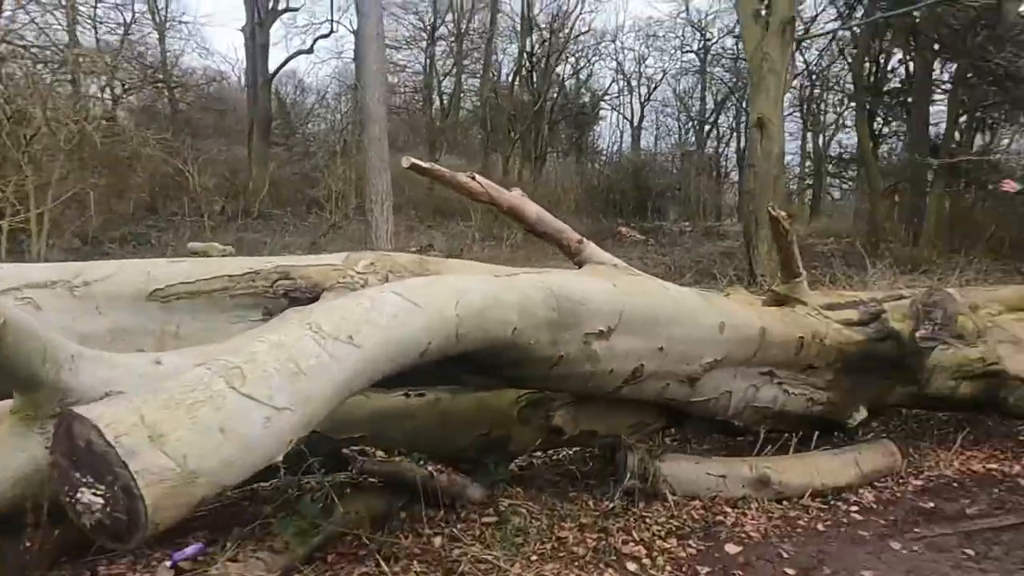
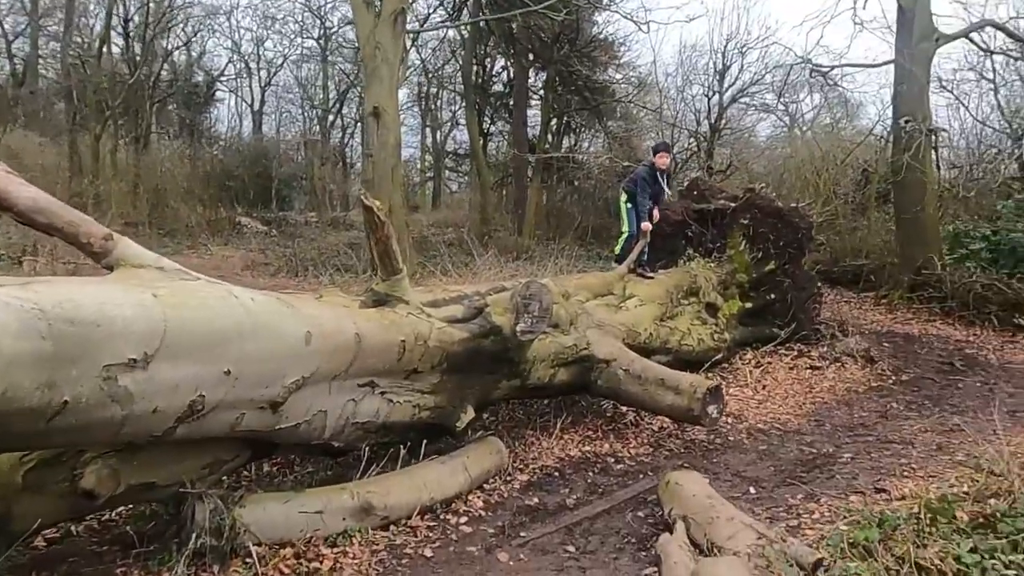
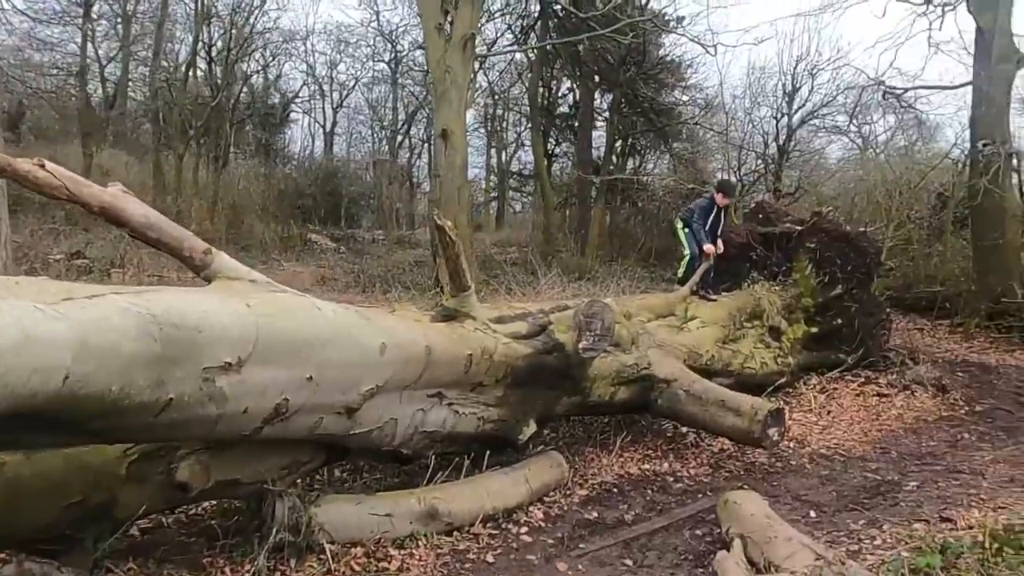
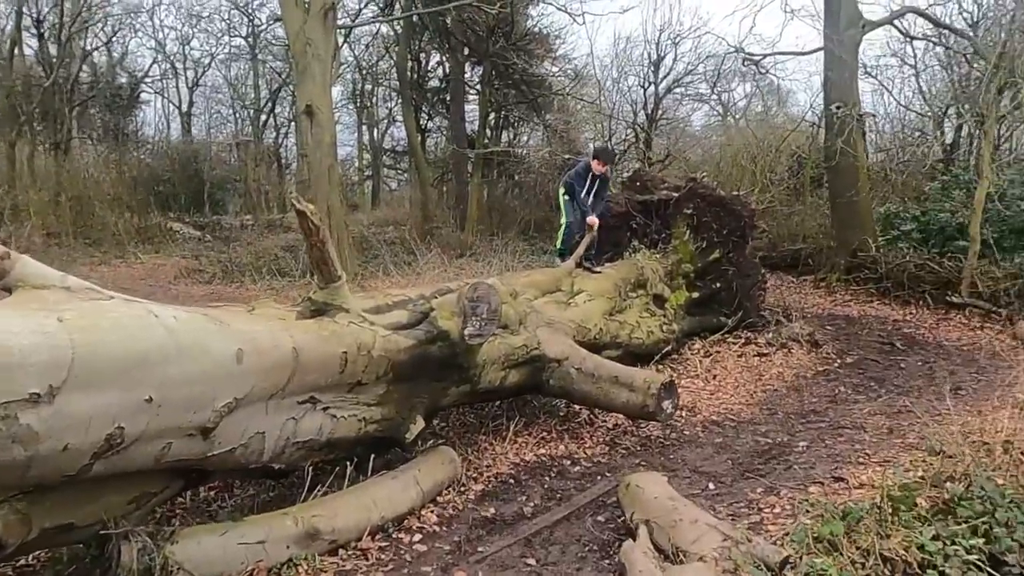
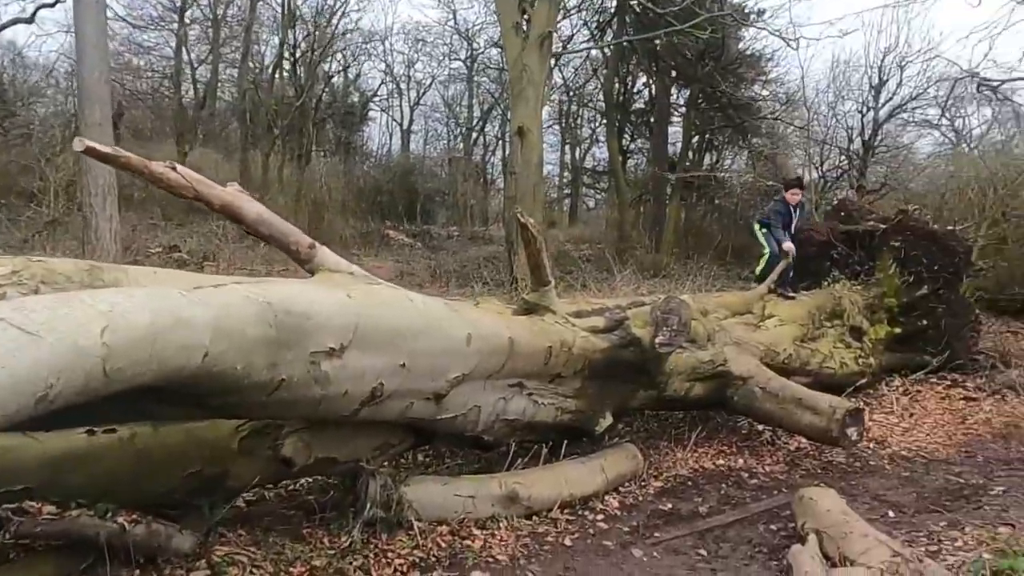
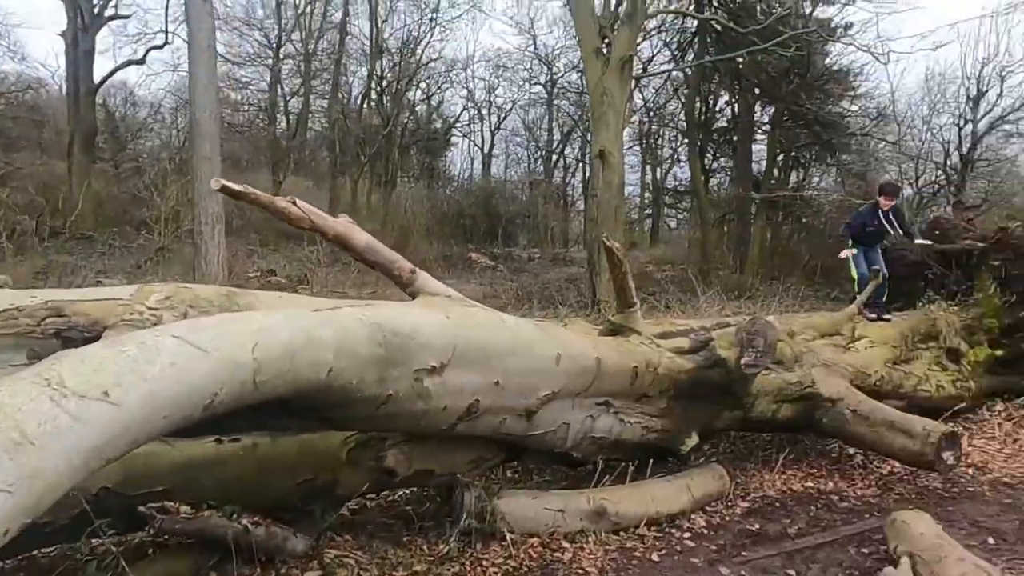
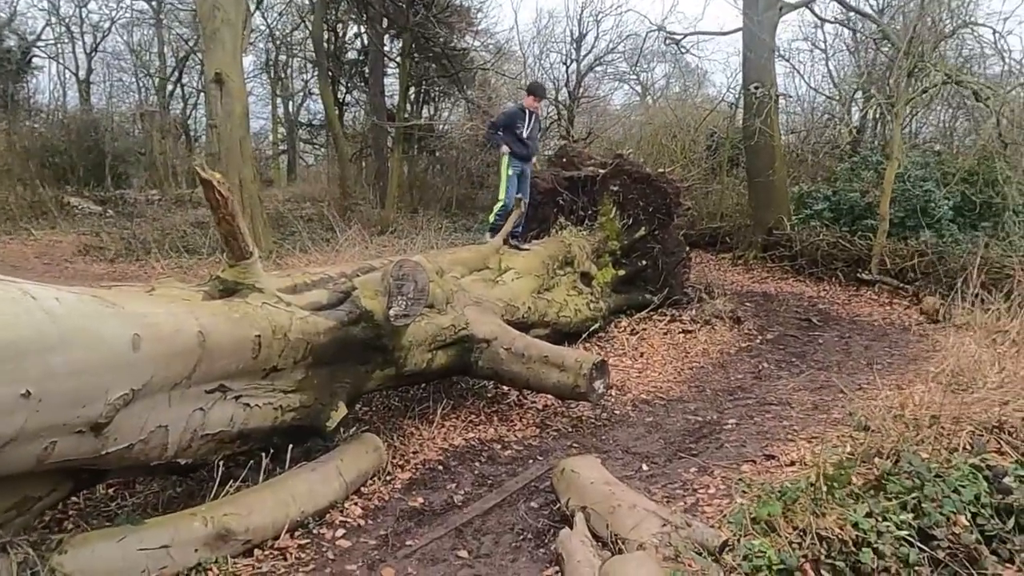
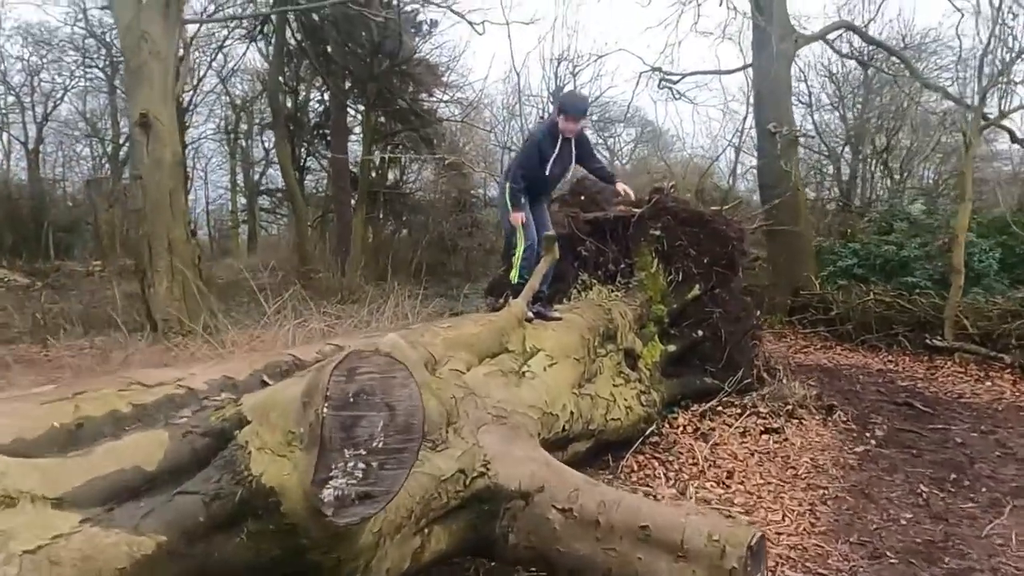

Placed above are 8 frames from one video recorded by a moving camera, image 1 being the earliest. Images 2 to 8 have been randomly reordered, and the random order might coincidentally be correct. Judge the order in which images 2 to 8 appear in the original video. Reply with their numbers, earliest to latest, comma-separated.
6, 5, 3, 2, 4, 7, 8
